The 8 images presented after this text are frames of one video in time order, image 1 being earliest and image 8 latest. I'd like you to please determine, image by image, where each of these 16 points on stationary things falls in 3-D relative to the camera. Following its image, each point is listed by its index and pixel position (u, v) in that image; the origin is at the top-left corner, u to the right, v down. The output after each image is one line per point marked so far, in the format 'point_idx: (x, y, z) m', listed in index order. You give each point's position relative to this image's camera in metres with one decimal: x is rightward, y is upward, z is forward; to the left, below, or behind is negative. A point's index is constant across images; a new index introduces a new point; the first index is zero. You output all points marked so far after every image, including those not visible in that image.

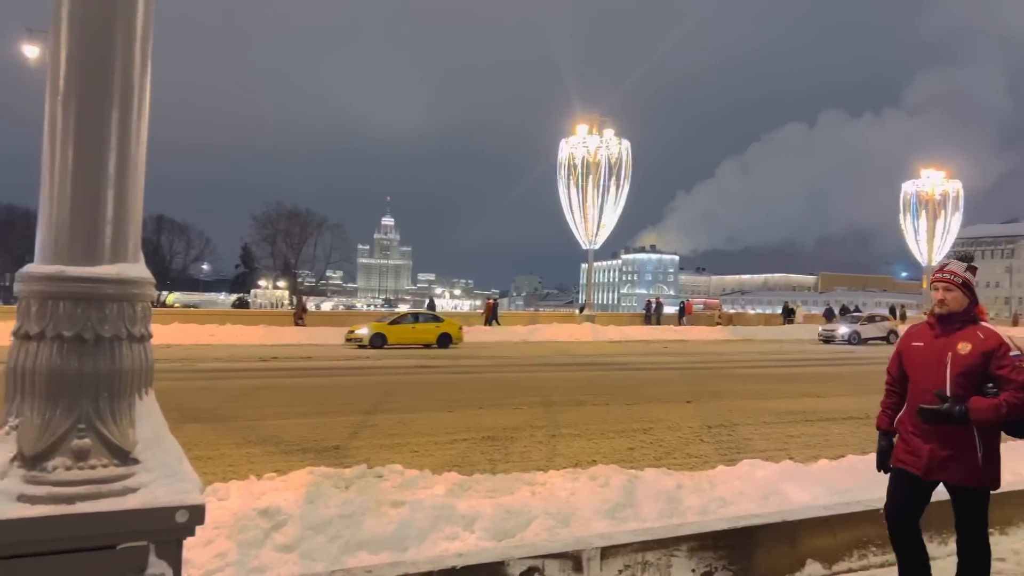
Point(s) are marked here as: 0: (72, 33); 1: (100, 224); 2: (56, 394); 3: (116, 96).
0: (-1.2, +0.7, +2.2) m
1: (-1.1, +0.2, +2.2) m
2: (-1.1, -0.3, +2.0) m
3: (-1.1, +0.5, +2.2) m
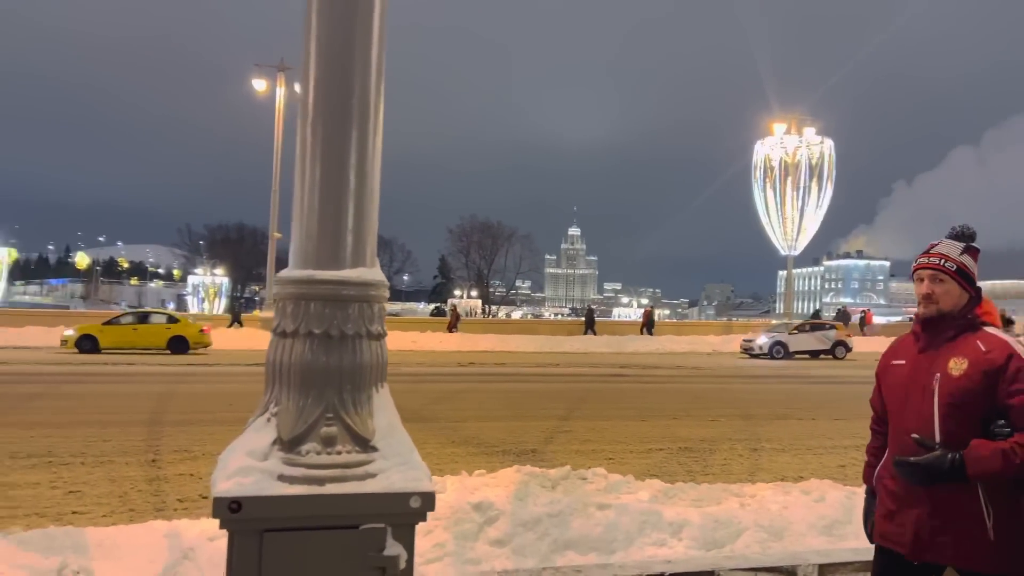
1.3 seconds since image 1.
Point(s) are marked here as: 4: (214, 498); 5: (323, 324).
0: (-0.6, +0.7, +2.4) m
1: (-0.5, +0.2, +2.4) m
2: (-0.6, -0.3, +2.2) m
3: (-0.5, +0.5, +2.4) m
4: (-0.7, -0.5, +2.1) m
5: (-0.5, -0.1, +2.2) m
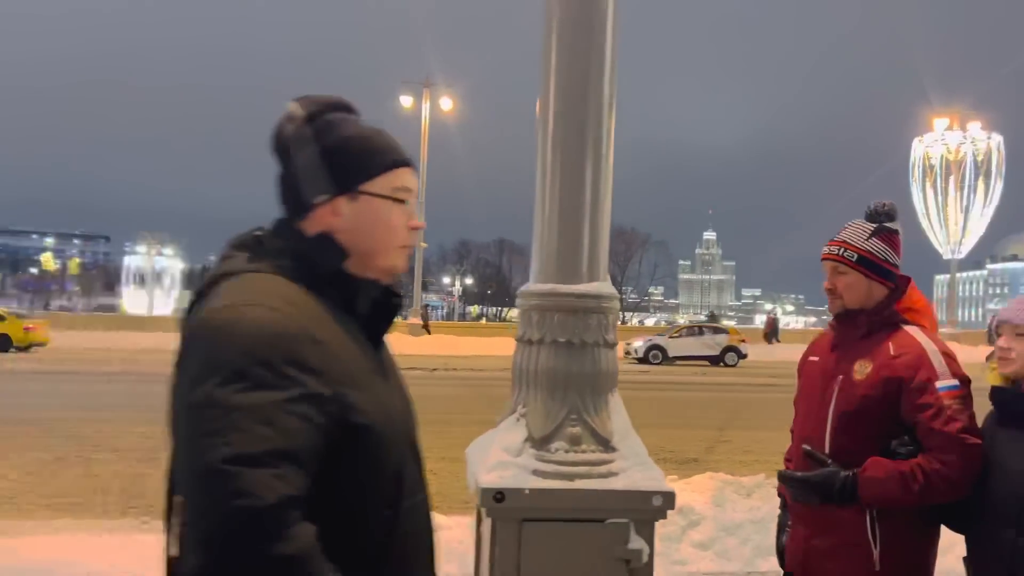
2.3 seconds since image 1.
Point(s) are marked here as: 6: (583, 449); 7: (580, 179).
0: (+0.2, +0.6, +2.6) m
1: (+0.2, +0.1, +2.6) m
2: (+0.1, -0.3, +2.4) m
3: (+0.3, +0.5, +2.6) m
4: (-0.1, -0.6, +2.3) m
5: (+0.2, -0.1, +2.4) m
6: (+0.2, -0.5, +2.4) m
7: (+0.2, +0.4, +2.6) m
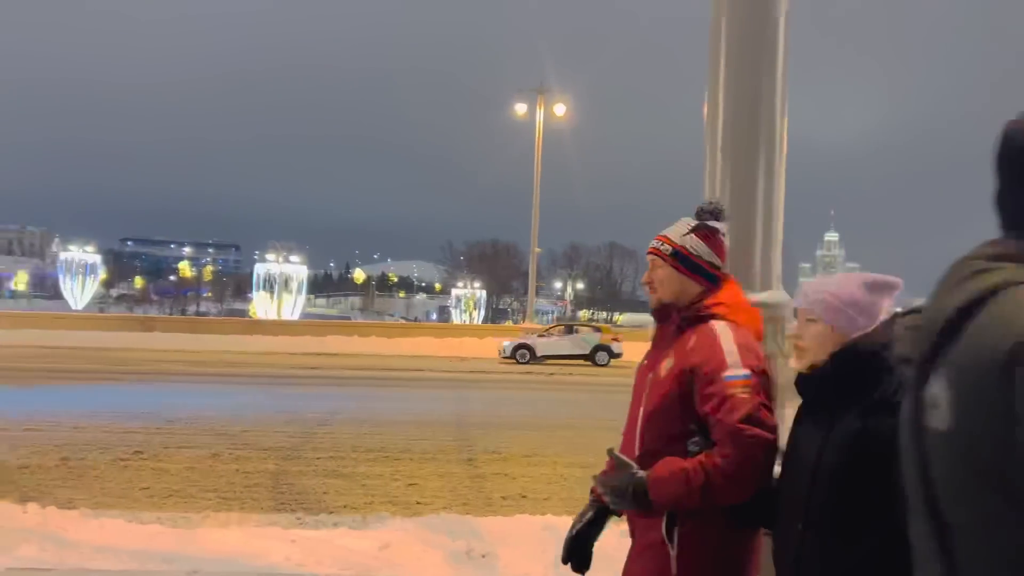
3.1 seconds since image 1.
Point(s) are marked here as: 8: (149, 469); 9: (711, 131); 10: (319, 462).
0: (+0.7, +0.6, +2.6) m
1: (+0.8, +0.1, +2.5) m
2: (+0.6, -0.3, +2.4) m
3: (+0.8, +0.4, +2.5) m
4: (+0.4, -0.6, +2.3) m
5: (+0.7, -0.2, +2.4) m
6: (+0.7, -0.5, +2.3) m
7: (+0.8, +0.3, +2.5) m
8: (-3.5, -1.7, +7.7) m
9: (+0.6, +0.5, +2.6) m
10: (-1.9, -1.8, +8.1) m
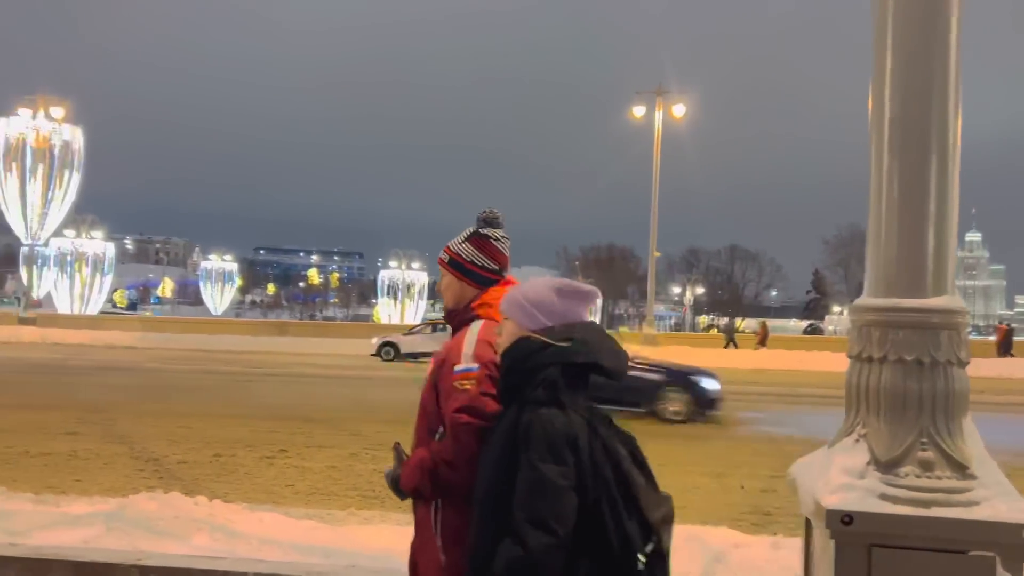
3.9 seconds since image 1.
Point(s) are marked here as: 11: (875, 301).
0: (+1.2, +0.6, +2.5) m
1: (+1.2, +0.1, +2.4) m
2: (+1.1, -0.3, +2.3) m
3: (+1.3, +0.4, +2.4) m
4: (+0.9, -0.6, +2.2) m
5: (+1.1, -0.2, +2.3) m
6: (+1.2, -0.5, +2.2) m
7: (+1.2, +0.3, +2.4) m
8: (-2.2, -1.8, +8.1) m
9: (+1.1, +0.5, +2.5) m
10: (-0.6, -1.8, +8.3) m
11: (+1.1, 0.0, +2.4) m
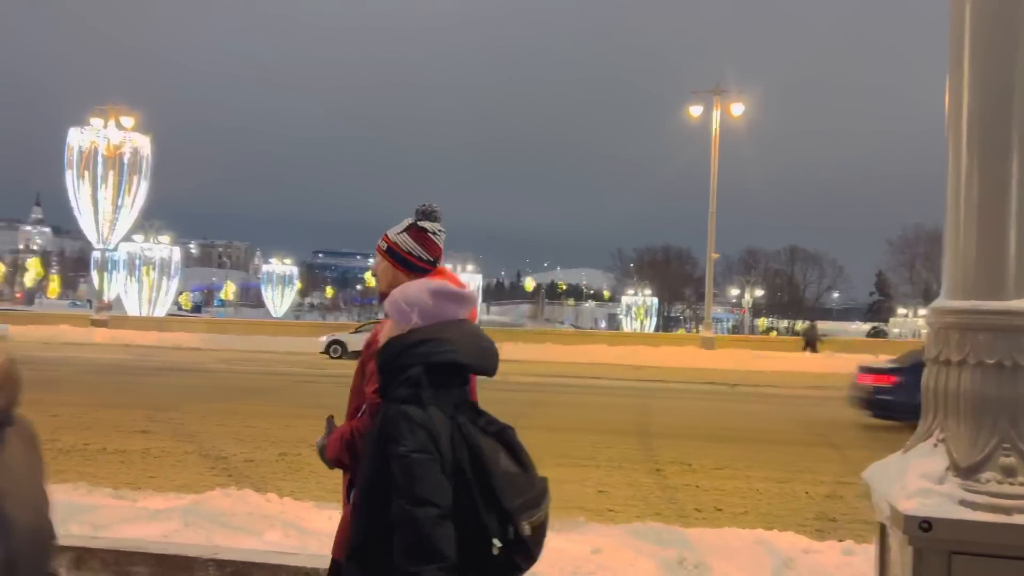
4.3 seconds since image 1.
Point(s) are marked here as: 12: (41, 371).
0: (+1.4, +0.6, +2.4) m
1: (+1.4, +0.1, +2.4) m
2: (+1.3, -0.3, +2.3) m
3: (+1.5, +0.4, +2.4) m
4: (+1.1, -0.6, +2.2) m
5: (+1.3, -0.2, +2.3) m
6: (+1.4, -0.5, +2.2) m
7: (+1.4, +0.3, +2.4) m
8: (-1.6, -1.8, +8.2) m
9: (+1.4, +0.5, +2.5) m
10: (0.0, -1.8, +8.4) m
11: (+1.3, 0.0, +2.4) m
12: (-10.3, -1.8, +17.8) m
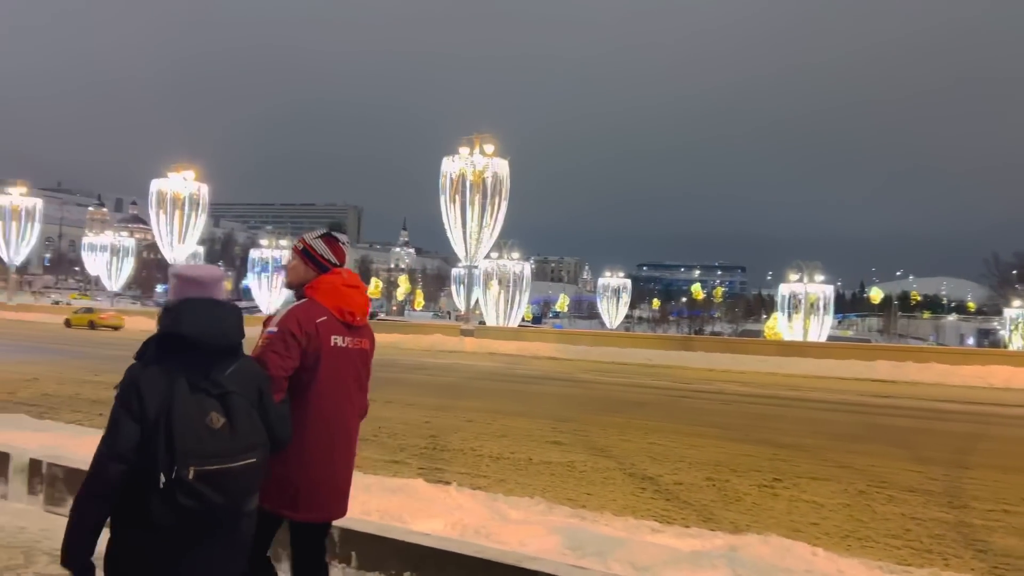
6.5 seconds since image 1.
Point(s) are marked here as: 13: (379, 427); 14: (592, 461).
0: (+3.1, +0.6, +0.8) m
1: (+3.1, +0.1, +0.8) m
2: (+3.0, -0.3, +0.7) m
3: (+3.2, +0.4, +0.8) m
4: (+2.7, -0.6, +0.7) m
5: (+3.0, -0.2, +0.7) m
6: (+3.0, -0.5, +0.6) m
7: (+3.1, +0.3, +0.8) m
8: (+2.6, -1.9, +7.3) m
9: (+3.1, +0.5, +0.9) m
10: (+4.1, -1.9, +6.8) m
11: (+3.0, 0.0, +0.8) m
12: (-1.8, -2.1, +19.5) m
13: (-1.8, -1.9, +11.3) m
14: (+0.9, -1.9, +8.9) m
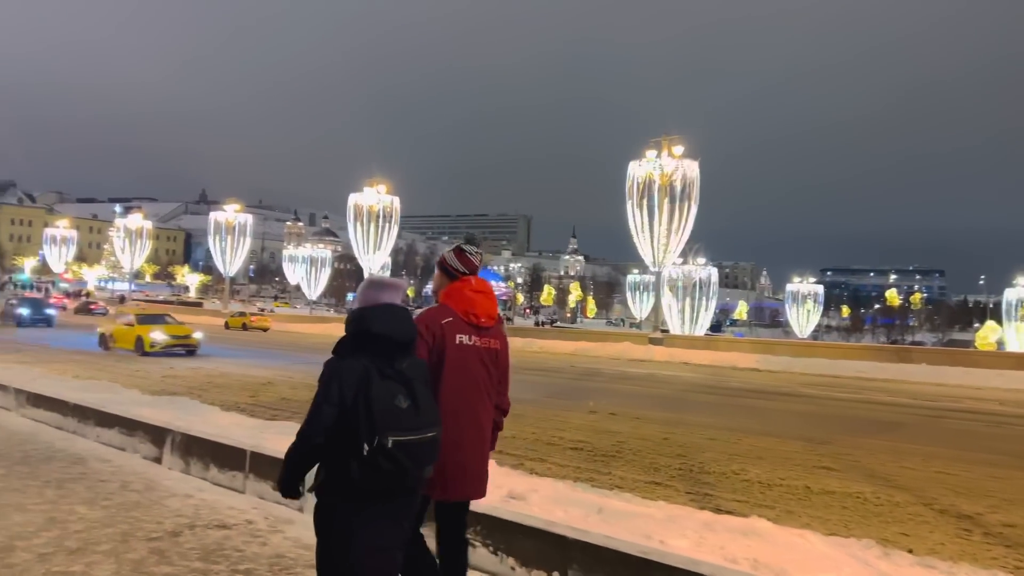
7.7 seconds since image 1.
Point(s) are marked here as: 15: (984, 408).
0: (+4.1, +0.6, -0.5) m
1: (+4.1, +0.1, -0.6) m
2: (+3.9, -0.3, -0.6) m
3: (+4.1, +0.4, -0.6) m
4: (+3.7, -0.6, -0.5) m
5: (+4.0, -0.2, -0.6) m
6: (+3.9, -0.5, -0.7) m
7: (+4.1, +0.3, -0.6) m
8: (+4.9, -2.0, +5.9) m
9: (+4.1, +0.5, -0.4) m
10: (+6.3, -2.0, +5.2) m
11: (+4.0, 0.0, -0.5) m
12: (+3.2, -2.3, +18.7) m
13: (+1.4, -2.0, +10.7) m
14: (+3.6, -2.0, +7.8) m
15: (+9.4, -2.4, +15.8) m
